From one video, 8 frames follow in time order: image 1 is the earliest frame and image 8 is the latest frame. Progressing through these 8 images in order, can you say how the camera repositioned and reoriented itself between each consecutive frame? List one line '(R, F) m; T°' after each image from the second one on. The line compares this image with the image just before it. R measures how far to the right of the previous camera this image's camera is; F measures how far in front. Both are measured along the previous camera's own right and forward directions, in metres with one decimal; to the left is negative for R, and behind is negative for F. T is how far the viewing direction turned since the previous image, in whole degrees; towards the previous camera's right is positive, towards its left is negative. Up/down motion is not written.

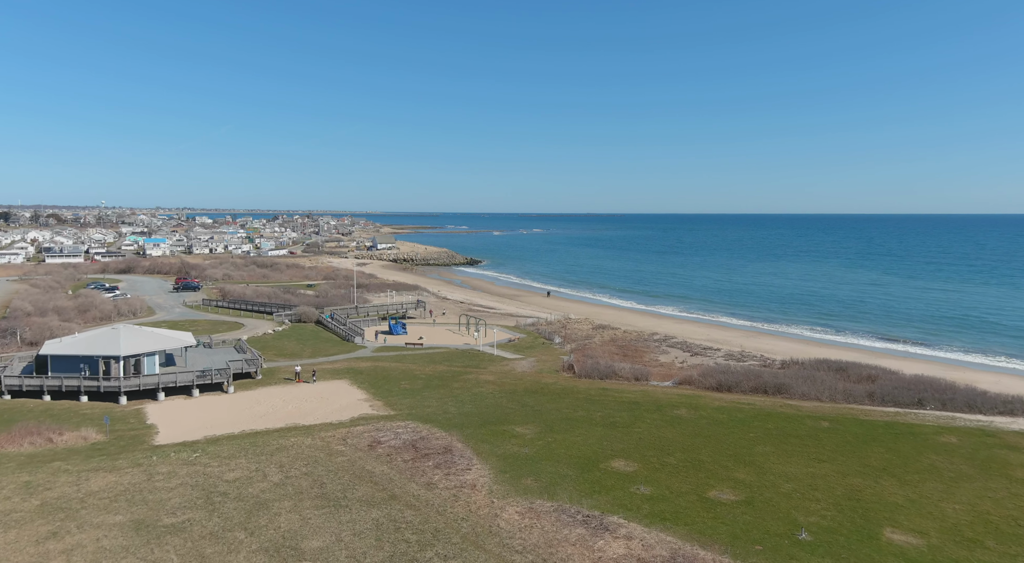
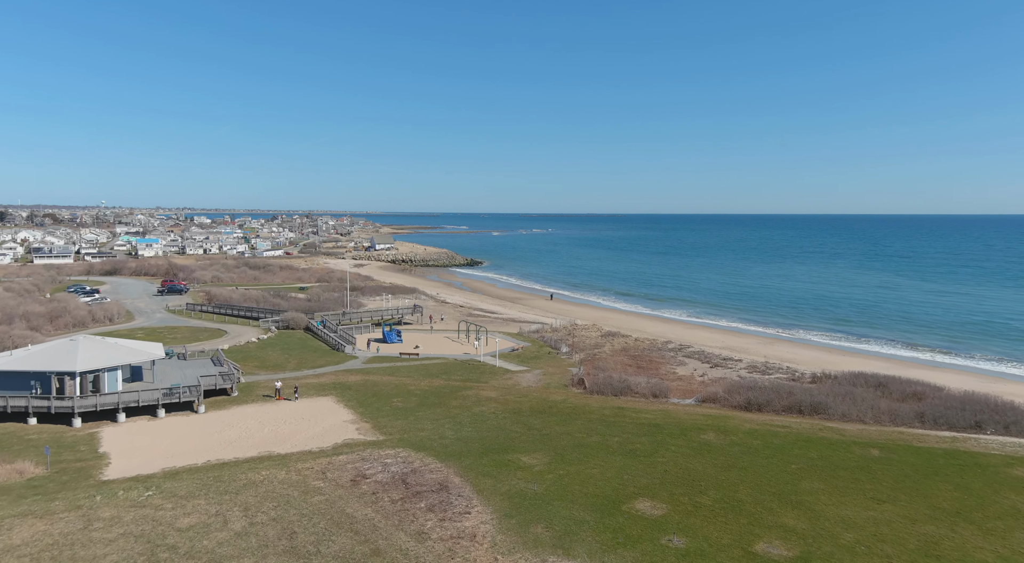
(-0.2, +3.5) m; 0°
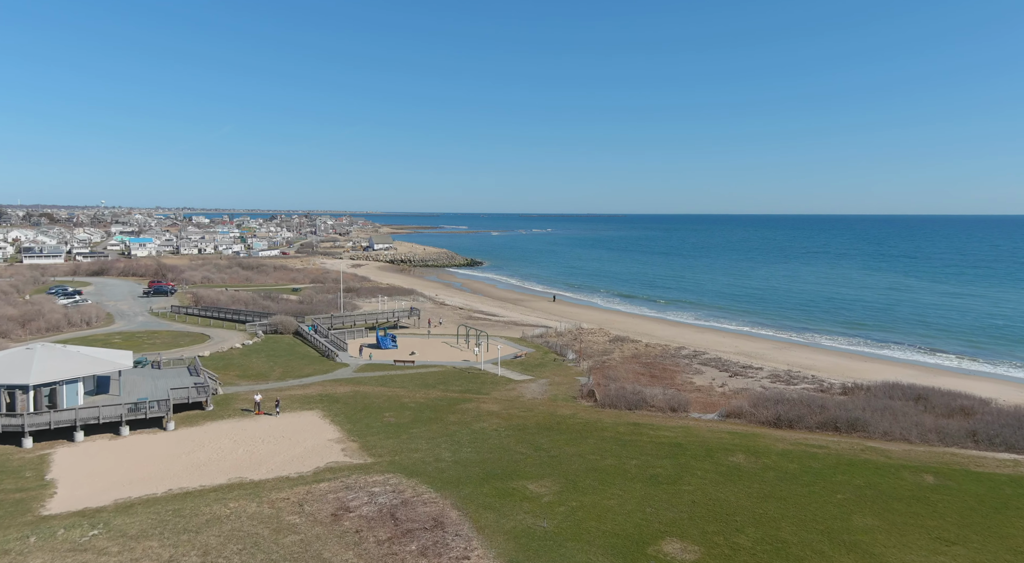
(-0.2, +2.9) m; 0°
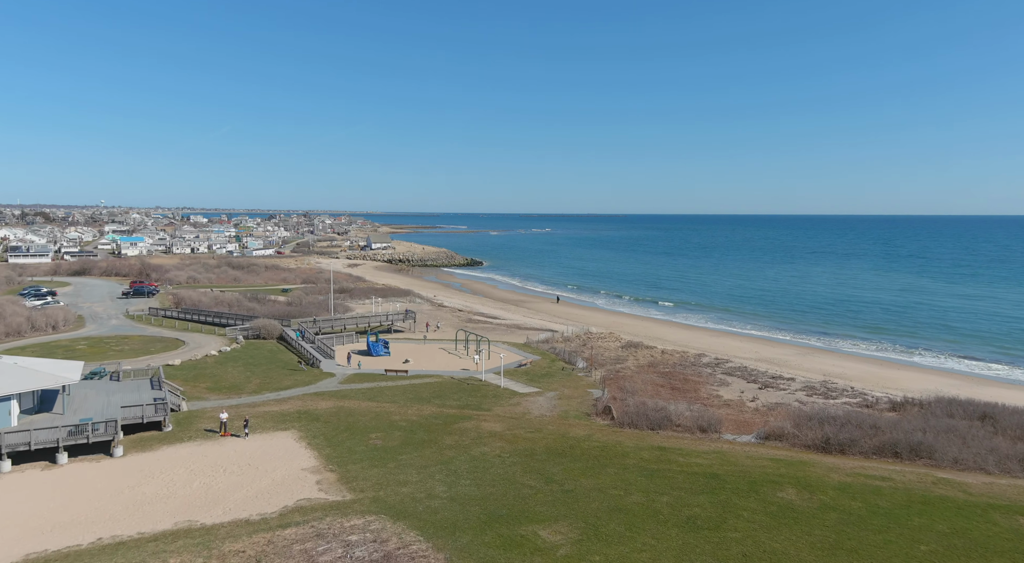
(-0.2, +3.8) m; 0°
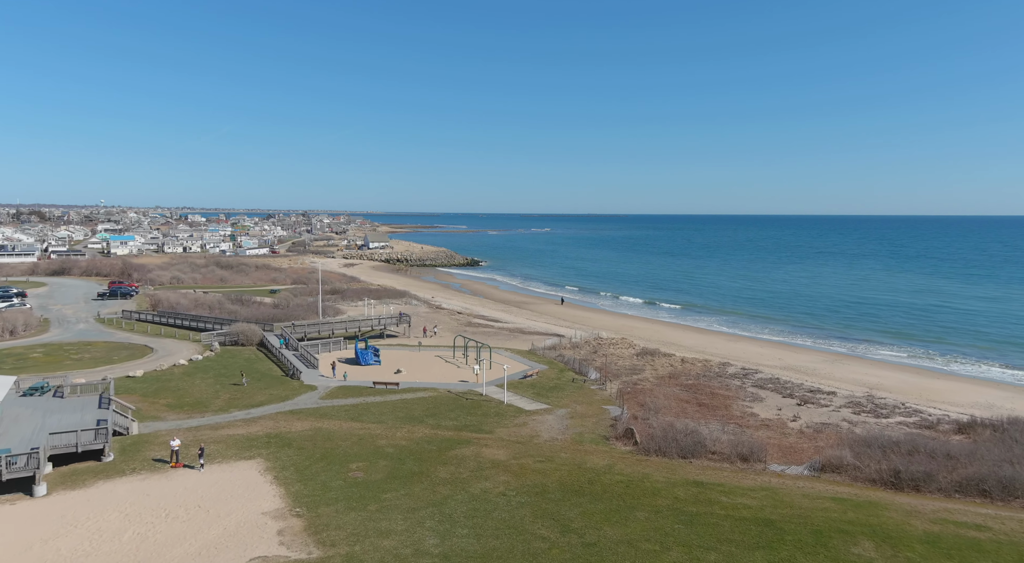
(-0.2, +3.9) m; 0°
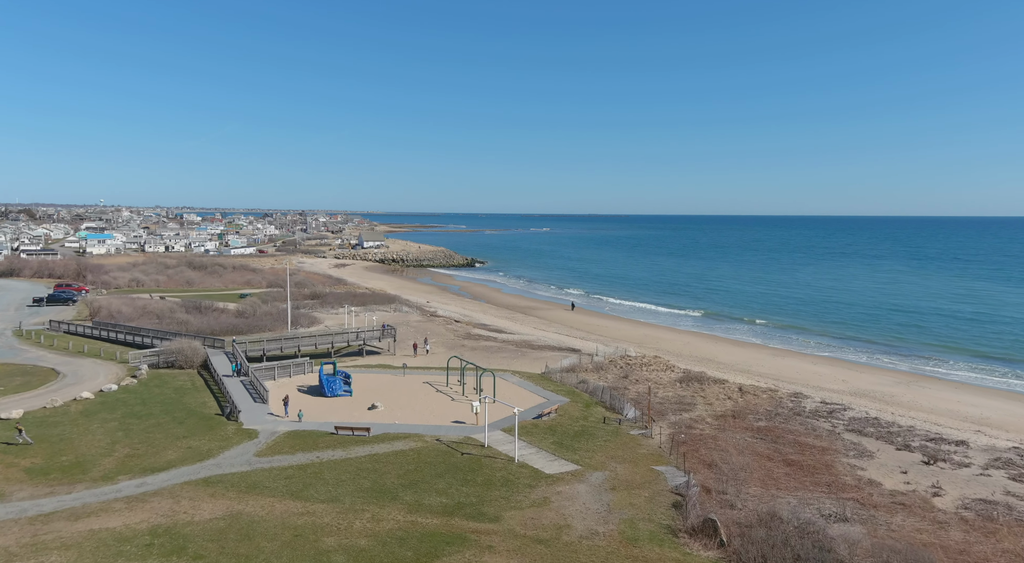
(-0.4, +8.2) m; 0°
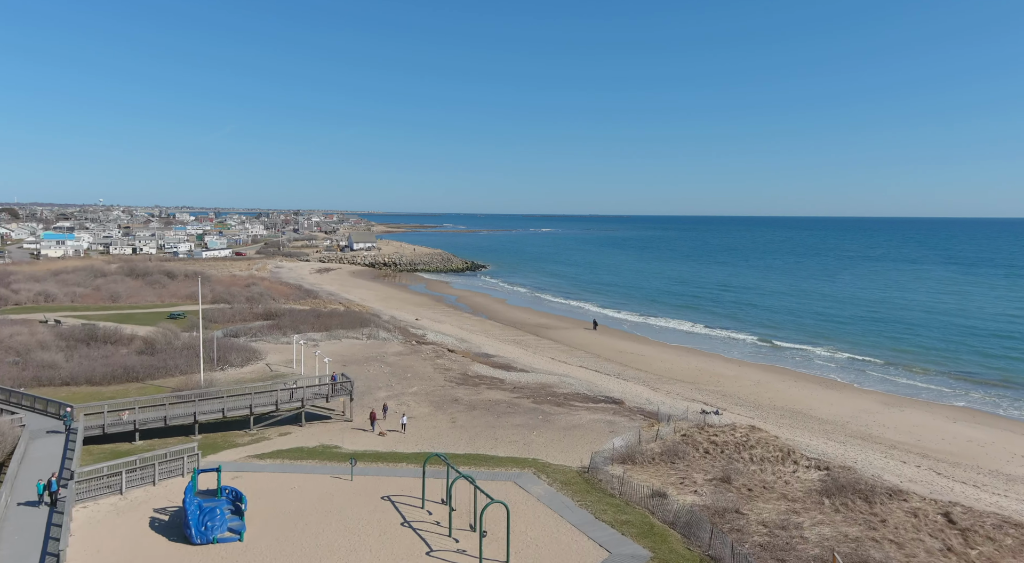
(-0.6, +12.9) m; 0°
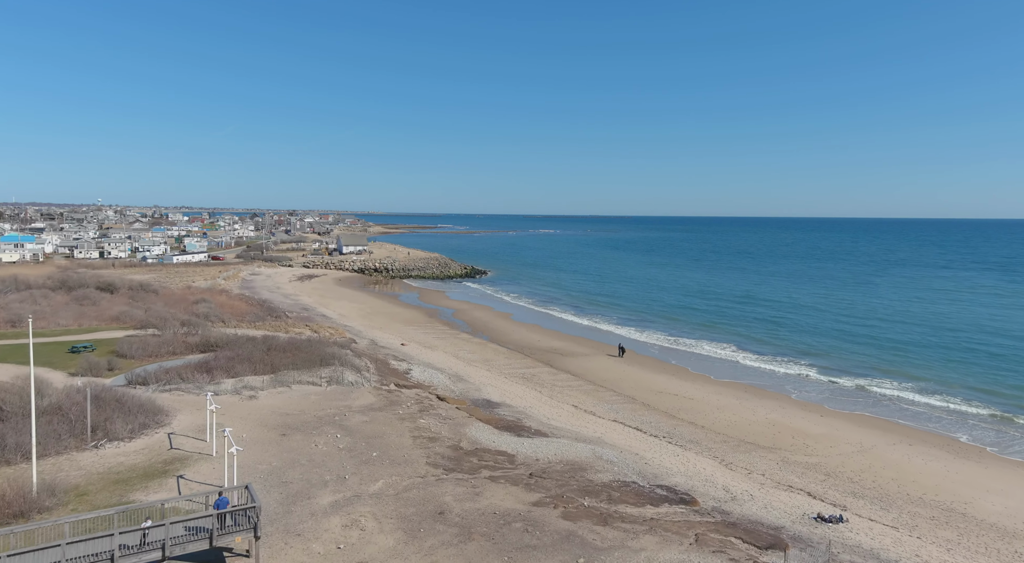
(-0.5, +10.6) m; 0°
